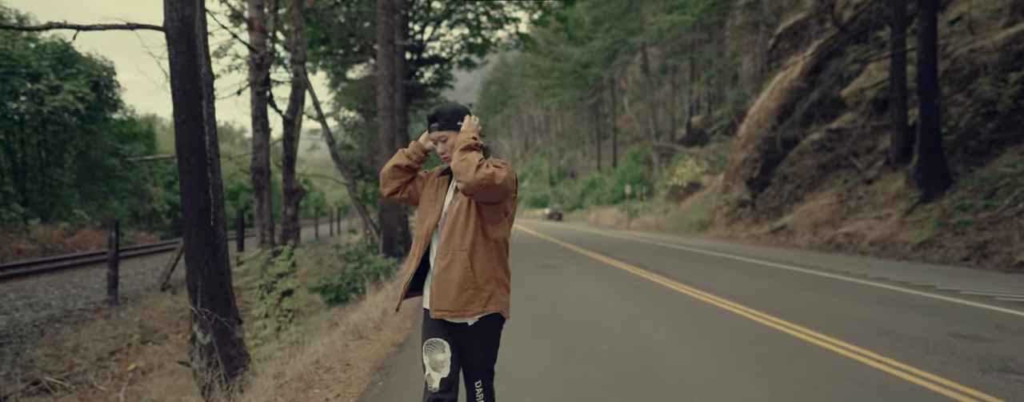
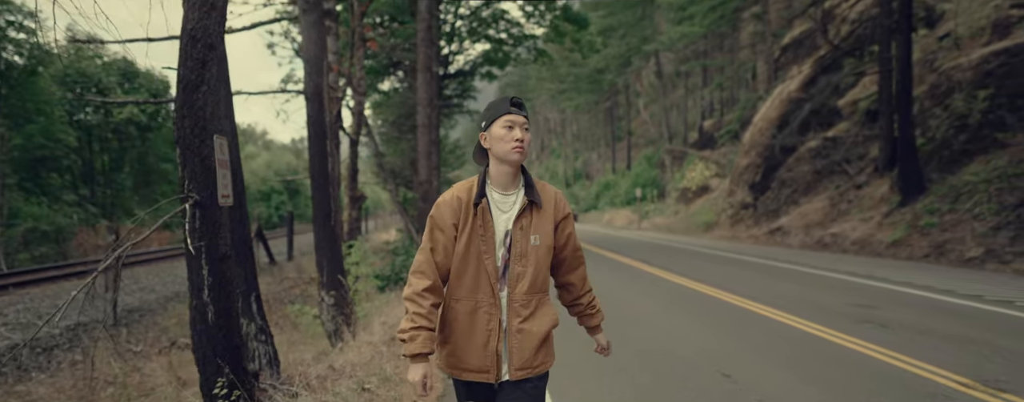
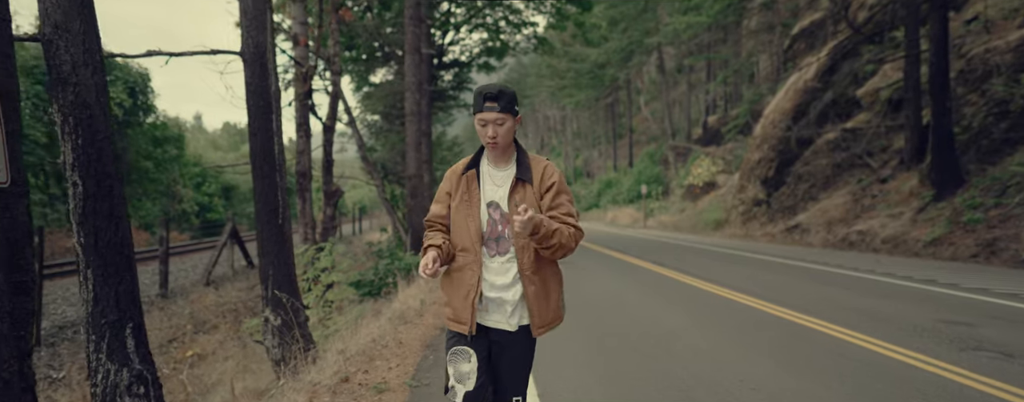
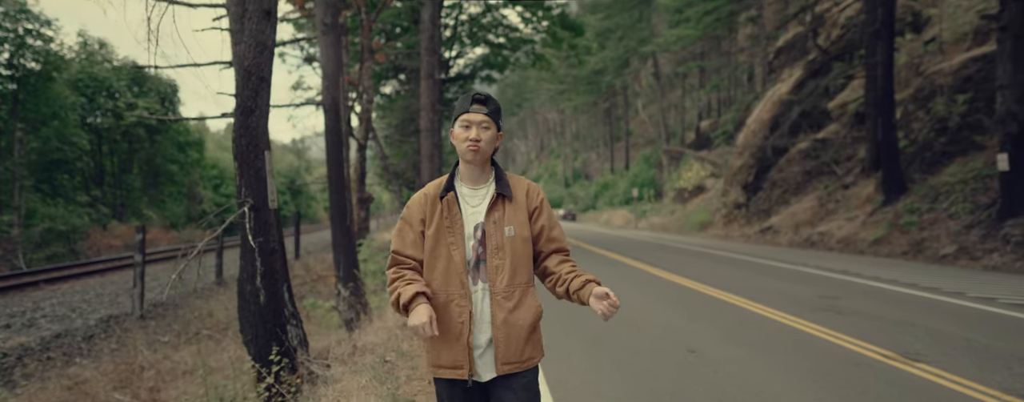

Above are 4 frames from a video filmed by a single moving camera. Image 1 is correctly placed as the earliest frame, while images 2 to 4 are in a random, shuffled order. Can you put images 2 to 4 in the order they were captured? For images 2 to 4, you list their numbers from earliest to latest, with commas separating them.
3, 2, 4
